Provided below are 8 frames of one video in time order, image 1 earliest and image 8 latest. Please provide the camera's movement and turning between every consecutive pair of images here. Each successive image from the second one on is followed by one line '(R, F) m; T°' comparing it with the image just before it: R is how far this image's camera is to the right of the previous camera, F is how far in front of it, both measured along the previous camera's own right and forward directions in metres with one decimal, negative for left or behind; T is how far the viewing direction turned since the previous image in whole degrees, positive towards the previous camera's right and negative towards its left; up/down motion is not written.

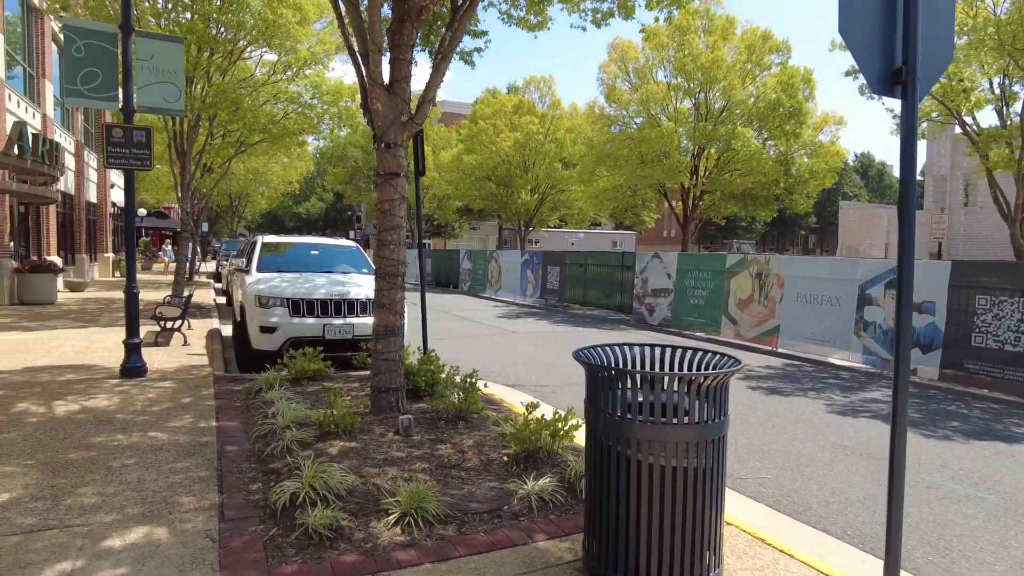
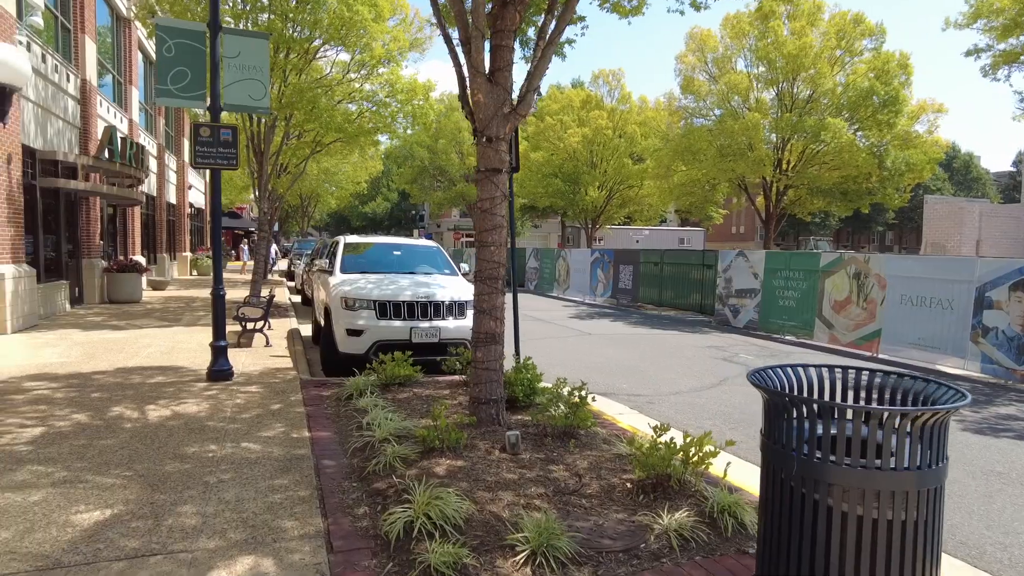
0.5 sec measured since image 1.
(-0.4, +0.4) m; -5°
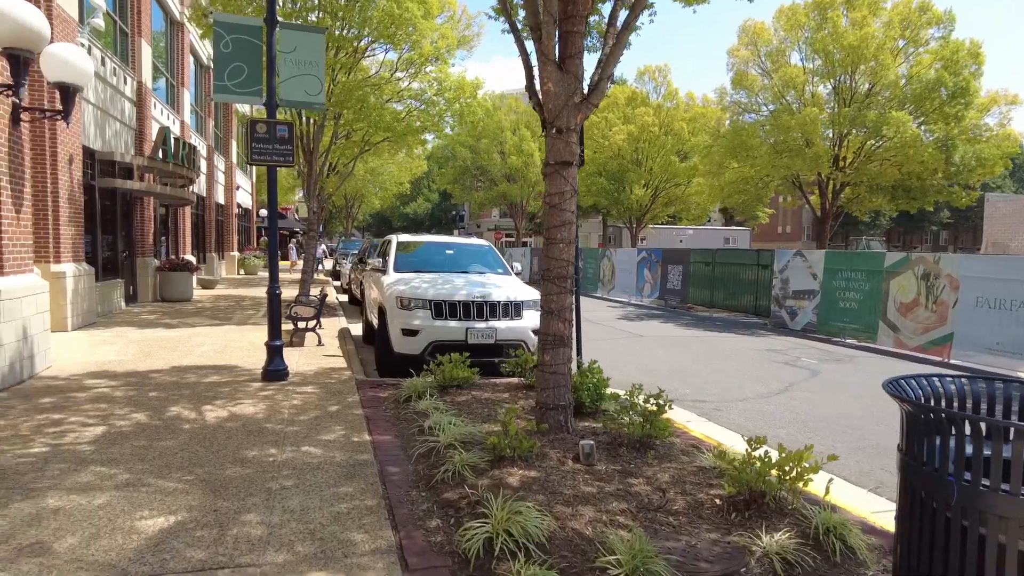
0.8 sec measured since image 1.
(-0.2, +0.2) m; -3°
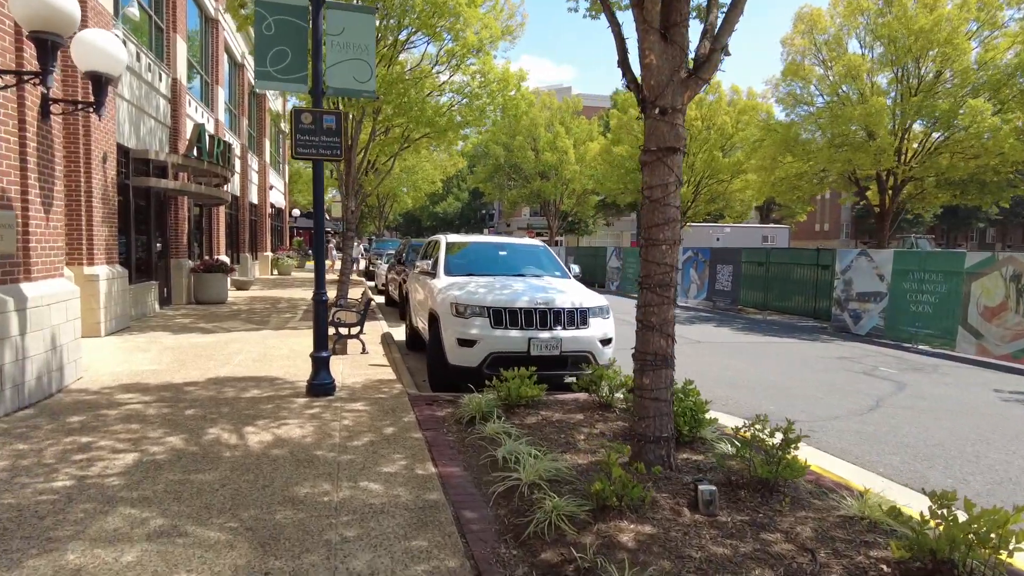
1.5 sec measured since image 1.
(-0.4, +0.7) m; -2°
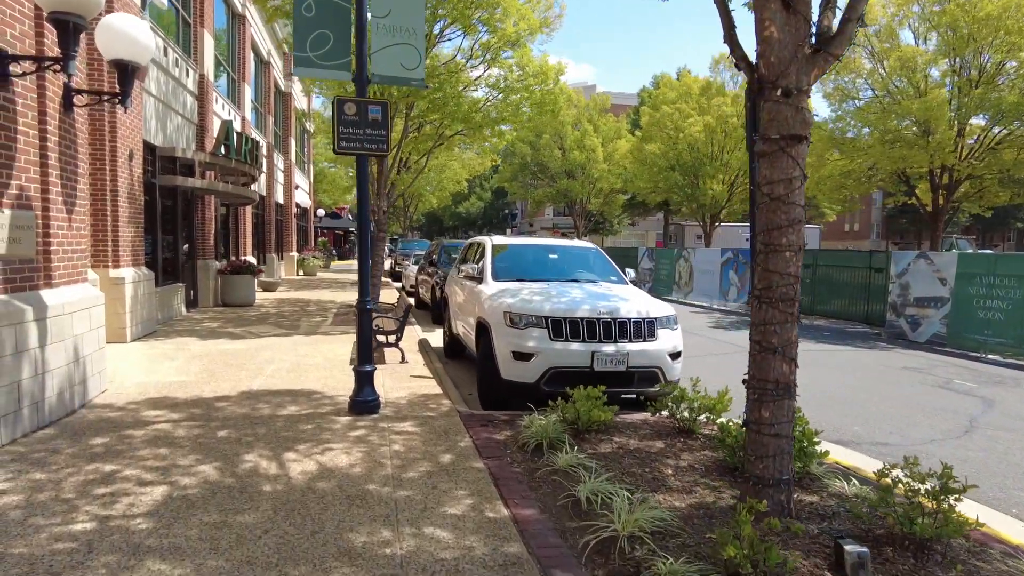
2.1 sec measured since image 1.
(-0.4, +0.6) m; -2°
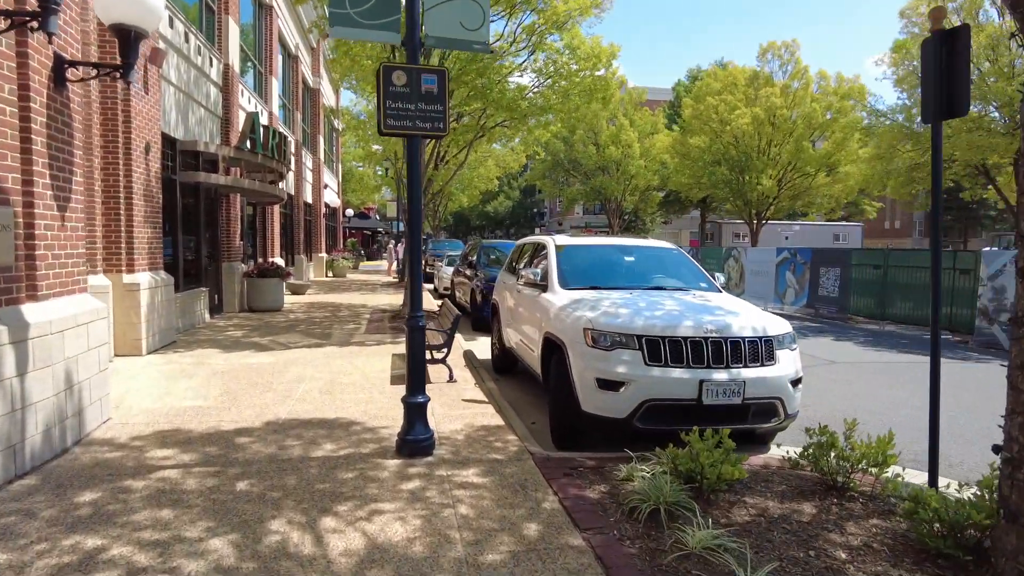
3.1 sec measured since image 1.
(-0.4, +1.1) m; -2°
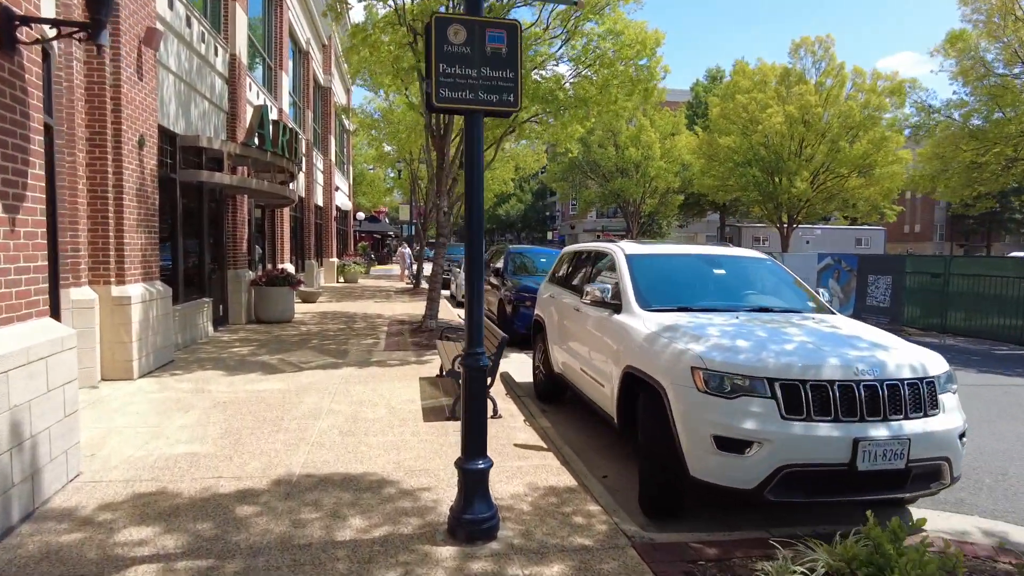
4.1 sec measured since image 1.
(-0.4, +1.2) m; -1°
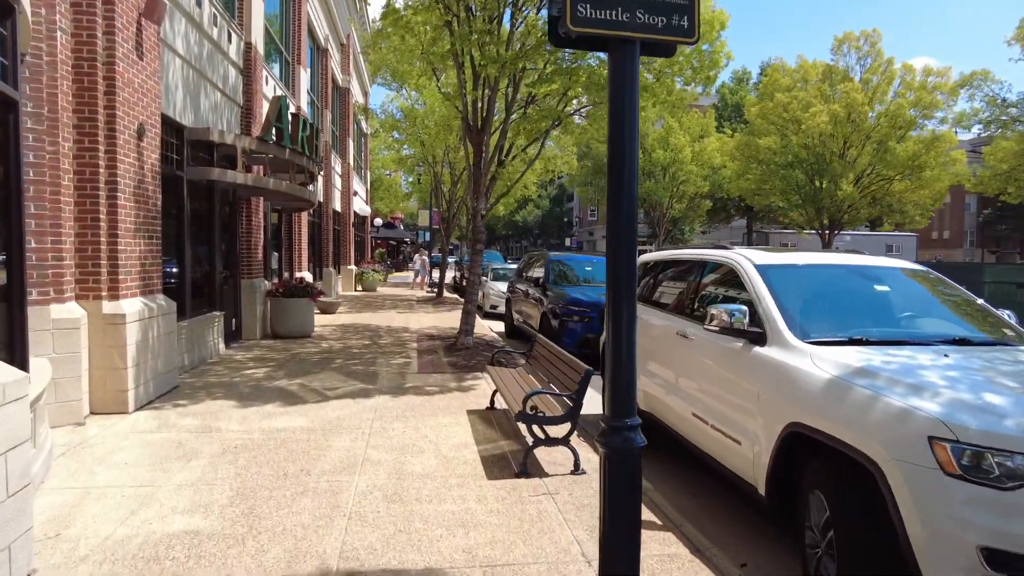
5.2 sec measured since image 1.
(-0.5, +1.3) m; -1°
